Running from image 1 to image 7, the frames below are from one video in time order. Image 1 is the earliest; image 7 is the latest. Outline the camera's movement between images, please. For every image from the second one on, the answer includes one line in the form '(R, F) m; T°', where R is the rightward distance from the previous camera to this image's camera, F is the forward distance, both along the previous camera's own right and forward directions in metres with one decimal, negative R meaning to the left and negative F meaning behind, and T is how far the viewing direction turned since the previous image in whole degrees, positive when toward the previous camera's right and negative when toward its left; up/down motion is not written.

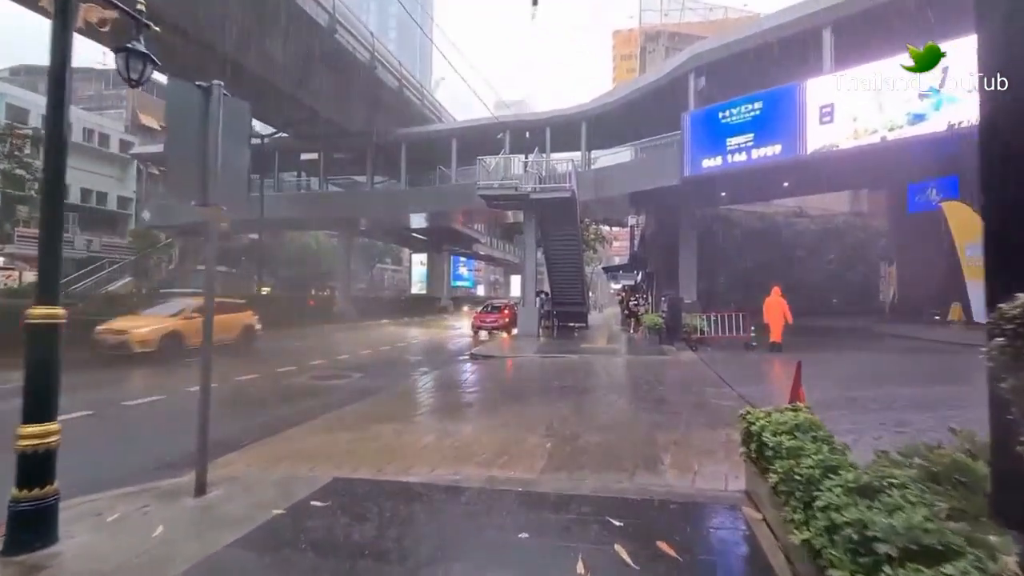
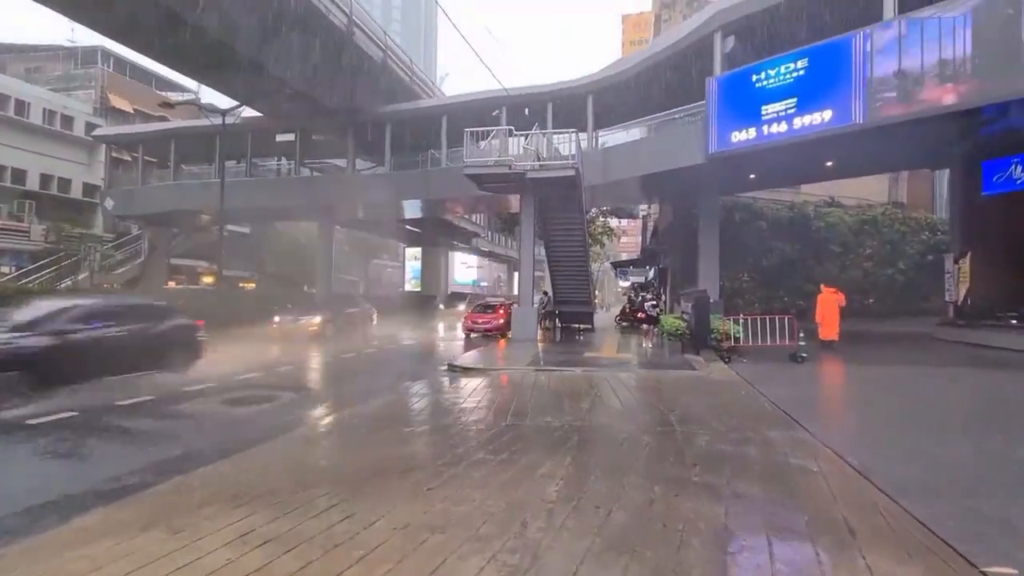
(+0.6, +3.5) m; -1°
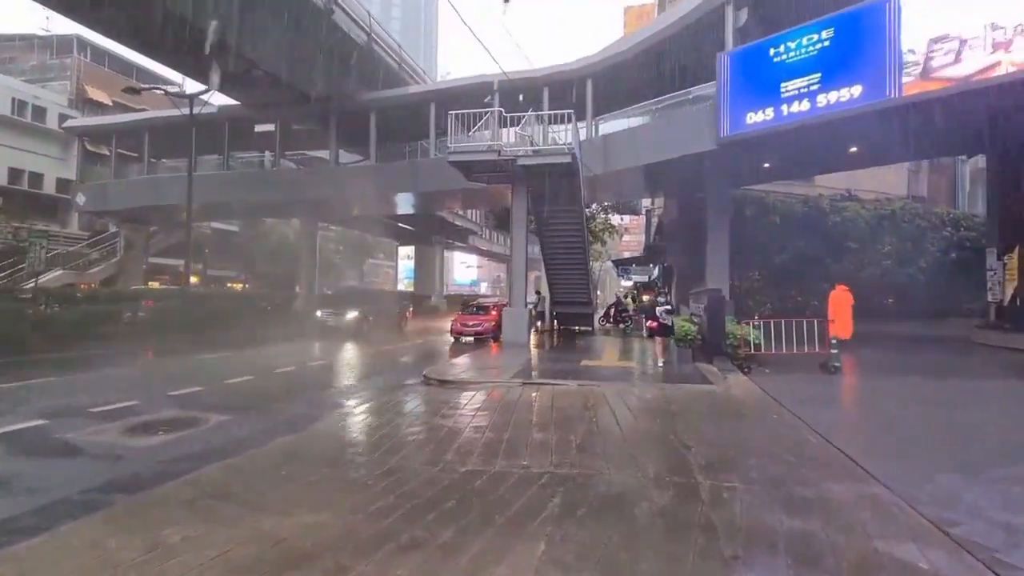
(+0.4, +2.0) m; 0°
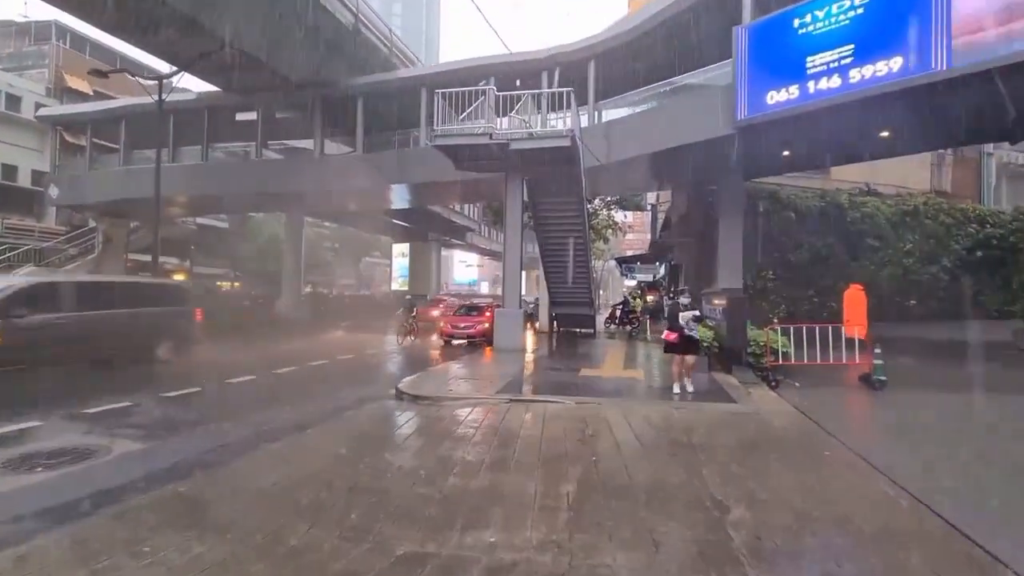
(+0.3, +1.8) m; 0°
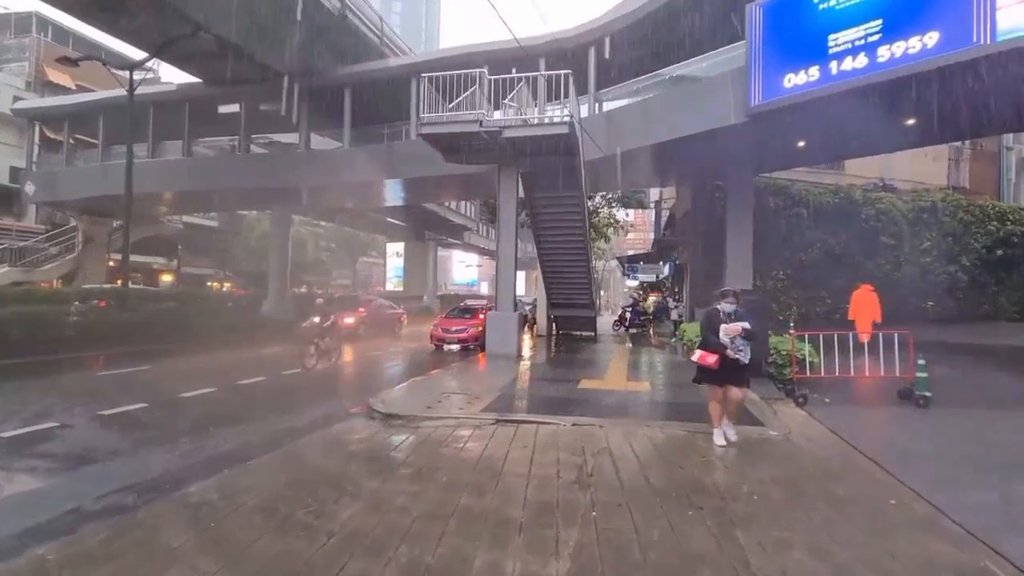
(+0.2, +1.3) m; 0°
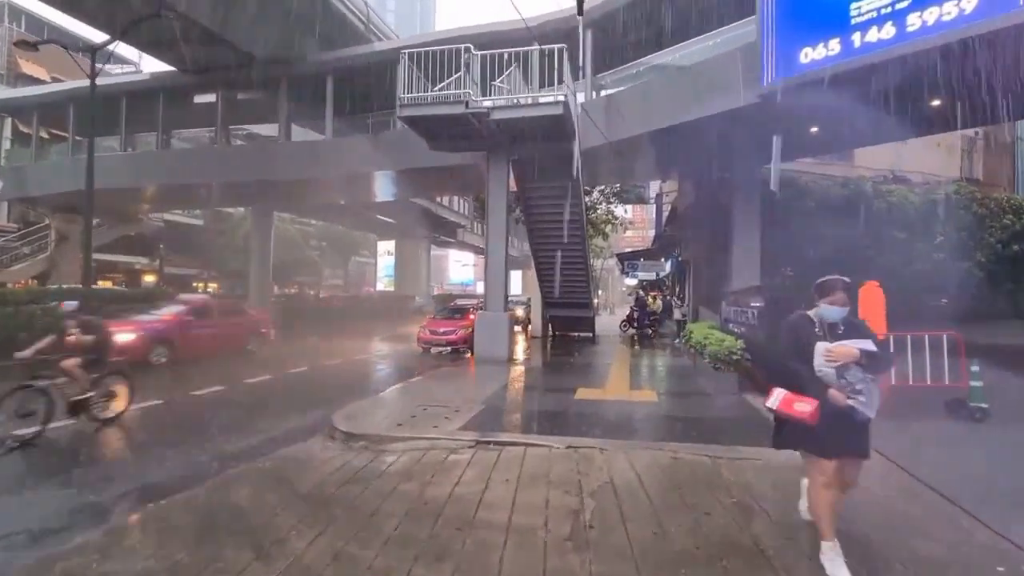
(+0.2, +1.3) m; 0°
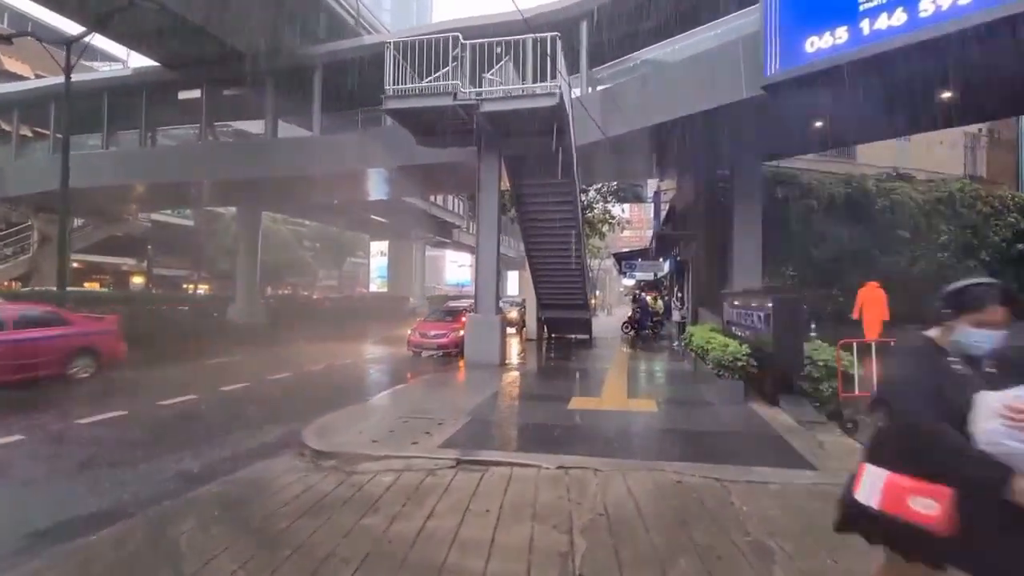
(+0.2, +0.7) m; 0°
